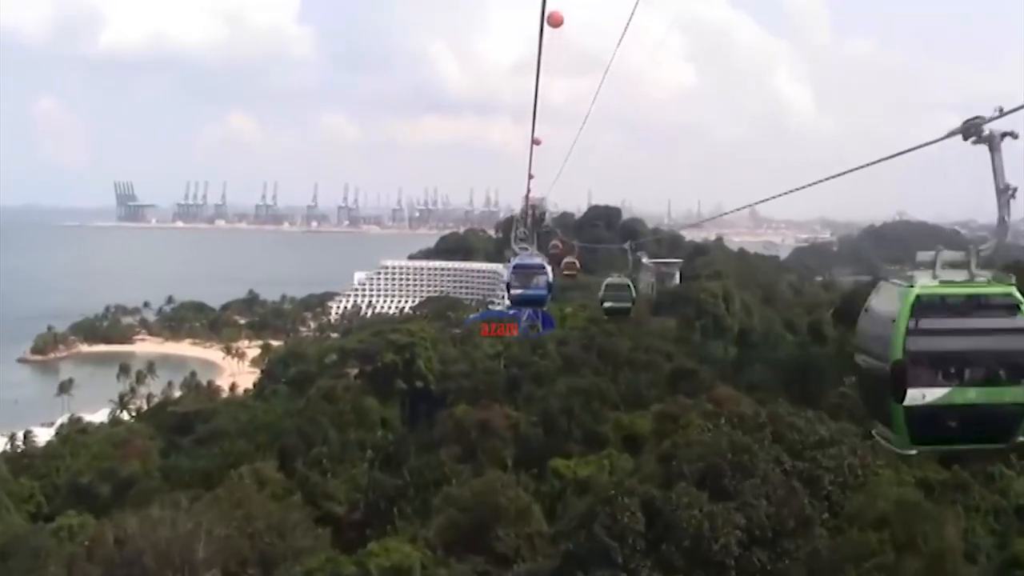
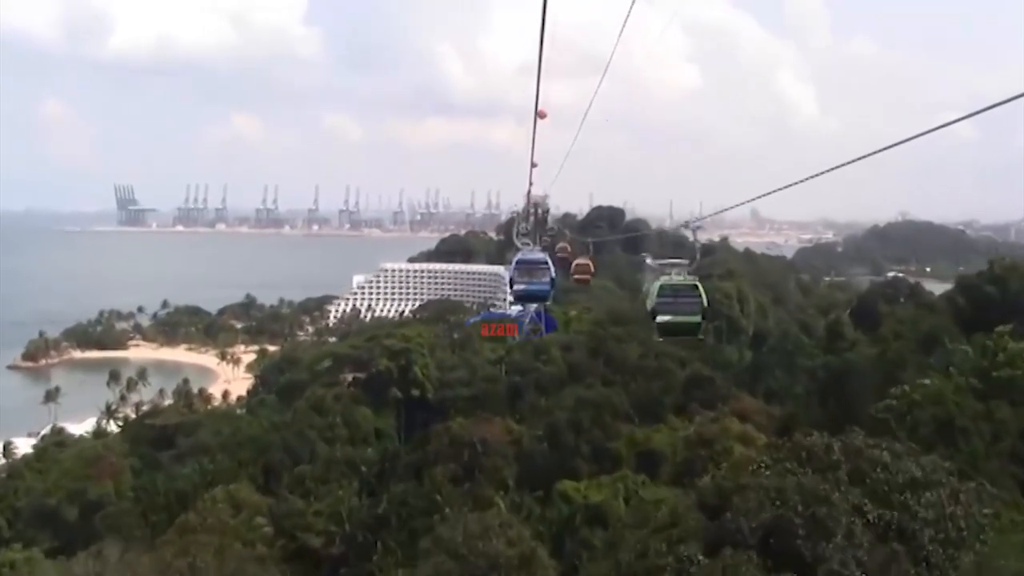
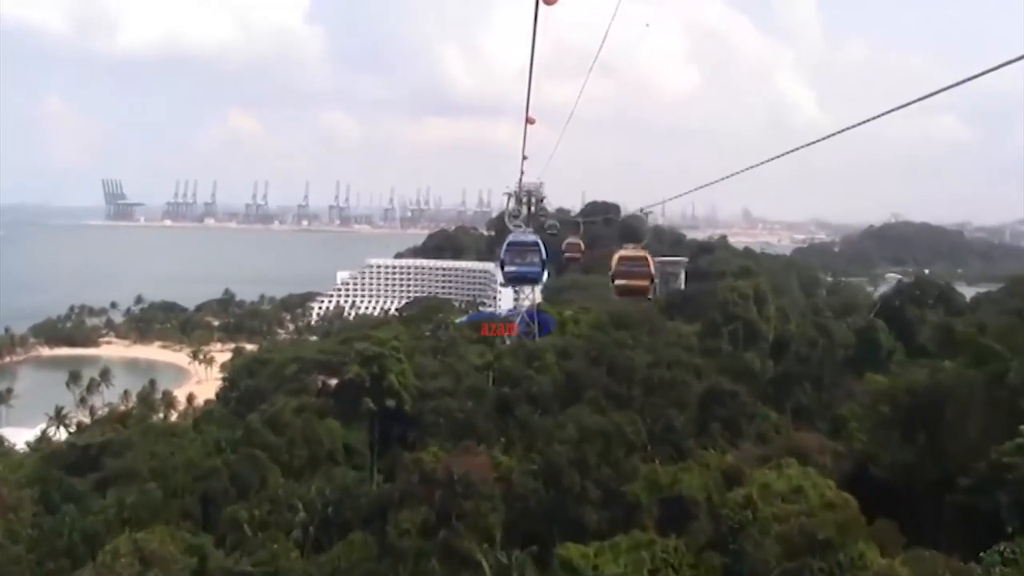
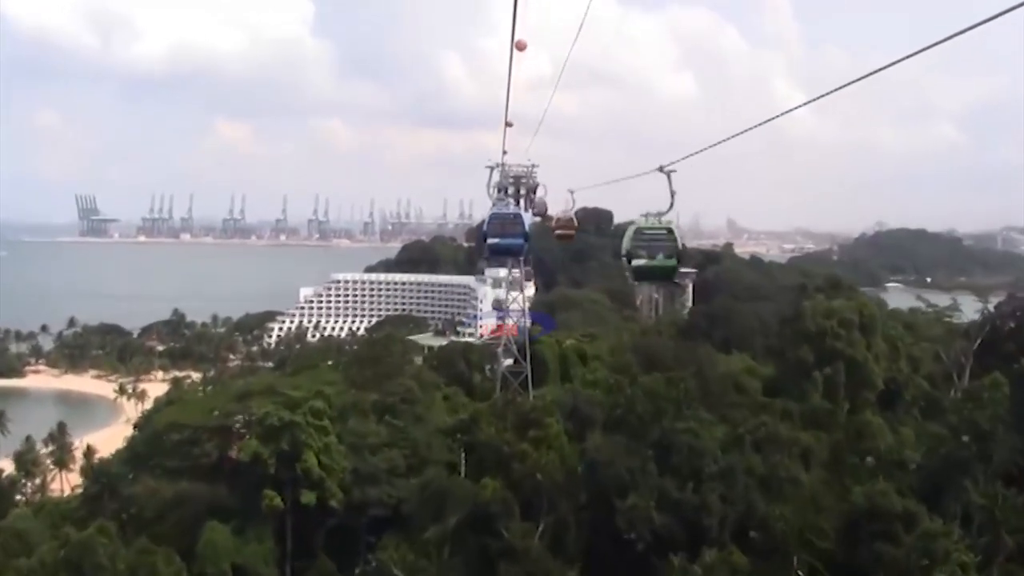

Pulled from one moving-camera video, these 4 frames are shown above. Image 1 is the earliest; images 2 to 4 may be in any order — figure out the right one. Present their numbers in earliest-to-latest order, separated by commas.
2, 3, 4
